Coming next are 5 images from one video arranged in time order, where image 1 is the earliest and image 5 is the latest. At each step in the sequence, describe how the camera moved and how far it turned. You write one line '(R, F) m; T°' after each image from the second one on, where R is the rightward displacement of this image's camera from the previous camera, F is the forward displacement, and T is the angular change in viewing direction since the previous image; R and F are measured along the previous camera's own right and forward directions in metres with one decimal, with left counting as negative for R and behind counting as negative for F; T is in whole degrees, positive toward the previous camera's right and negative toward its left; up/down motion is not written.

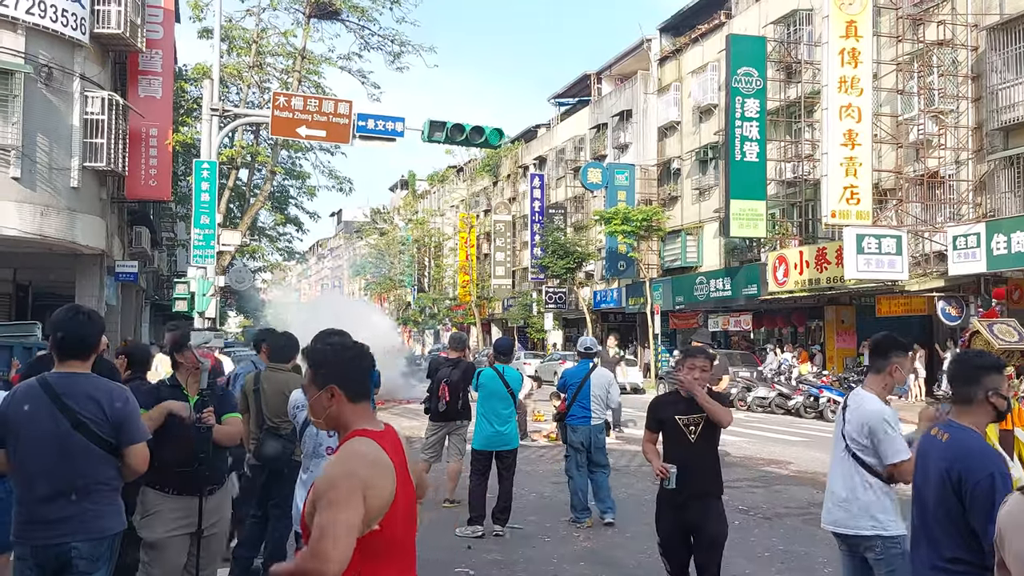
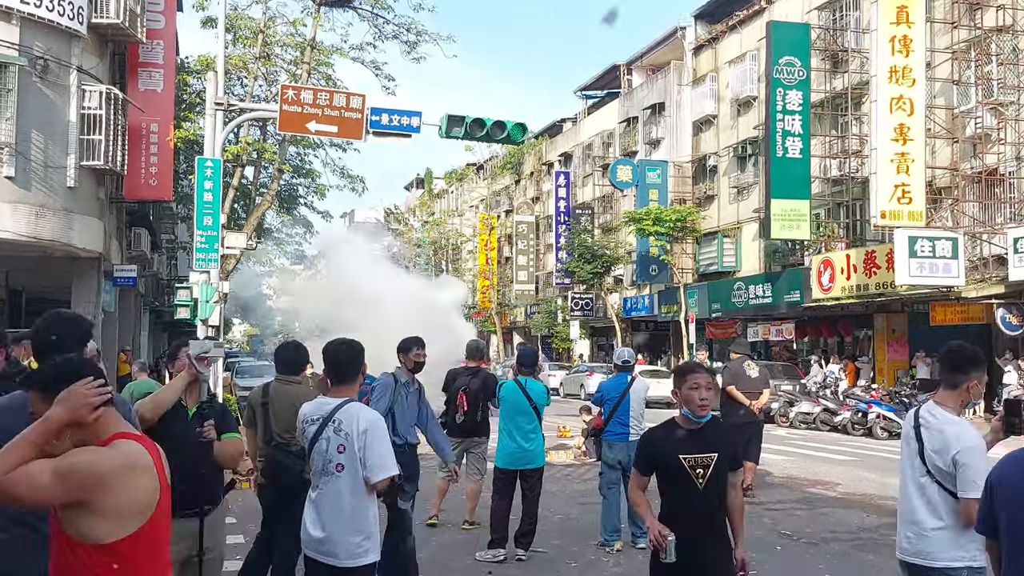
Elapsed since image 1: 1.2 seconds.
(+0.1, +1.3) m; -2°
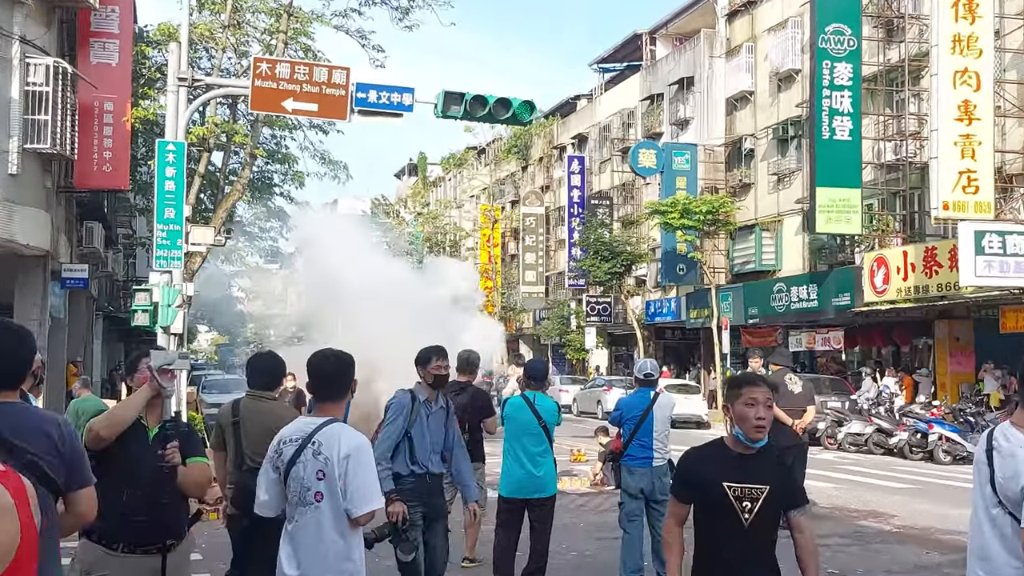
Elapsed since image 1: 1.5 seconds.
(+0.1, +2.2) m; -1°
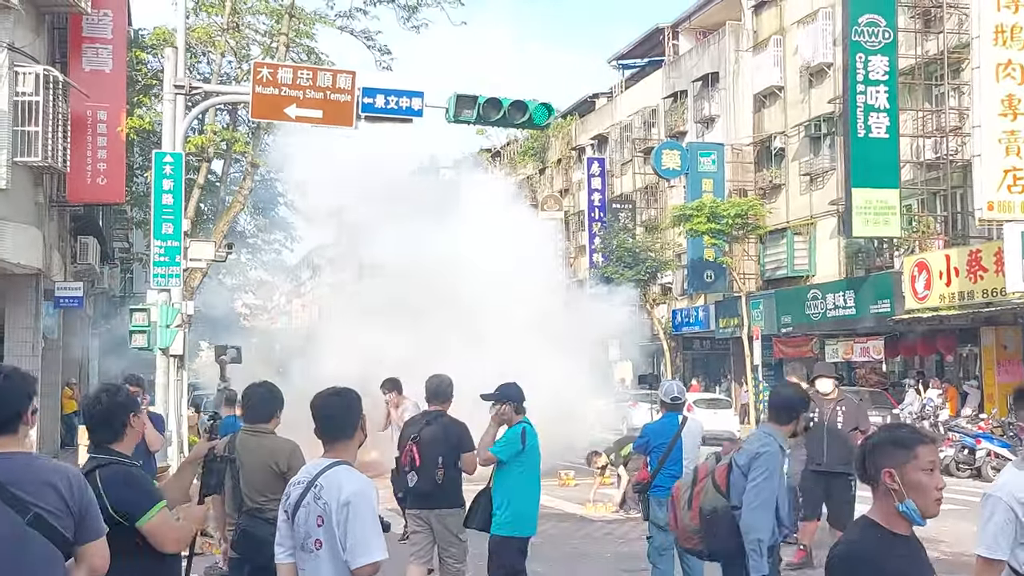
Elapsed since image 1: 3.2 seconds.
(0.0, +0.8) m; -1°
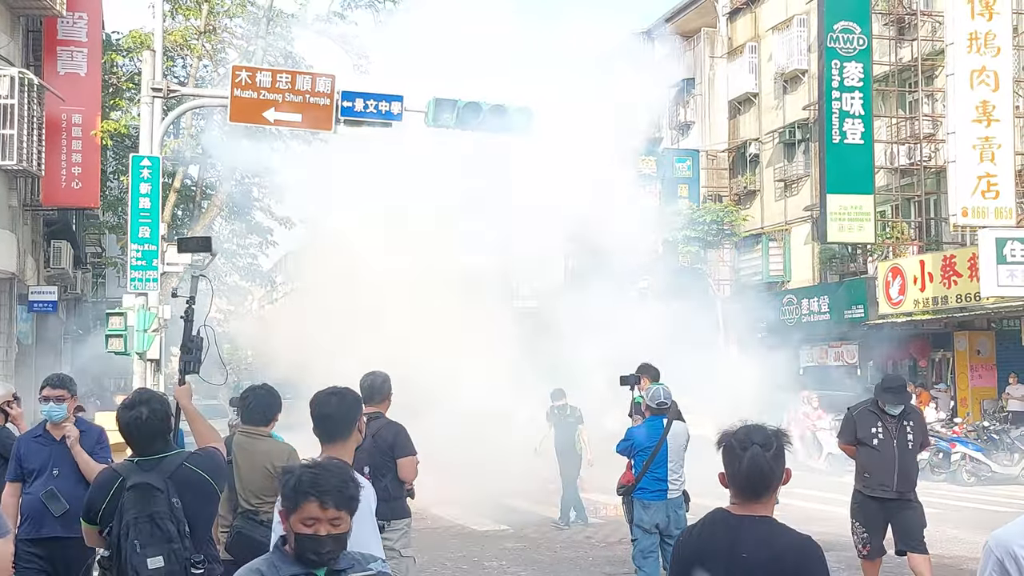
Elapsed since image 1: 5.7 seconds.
(-0.1, 0.0) m; +1°
